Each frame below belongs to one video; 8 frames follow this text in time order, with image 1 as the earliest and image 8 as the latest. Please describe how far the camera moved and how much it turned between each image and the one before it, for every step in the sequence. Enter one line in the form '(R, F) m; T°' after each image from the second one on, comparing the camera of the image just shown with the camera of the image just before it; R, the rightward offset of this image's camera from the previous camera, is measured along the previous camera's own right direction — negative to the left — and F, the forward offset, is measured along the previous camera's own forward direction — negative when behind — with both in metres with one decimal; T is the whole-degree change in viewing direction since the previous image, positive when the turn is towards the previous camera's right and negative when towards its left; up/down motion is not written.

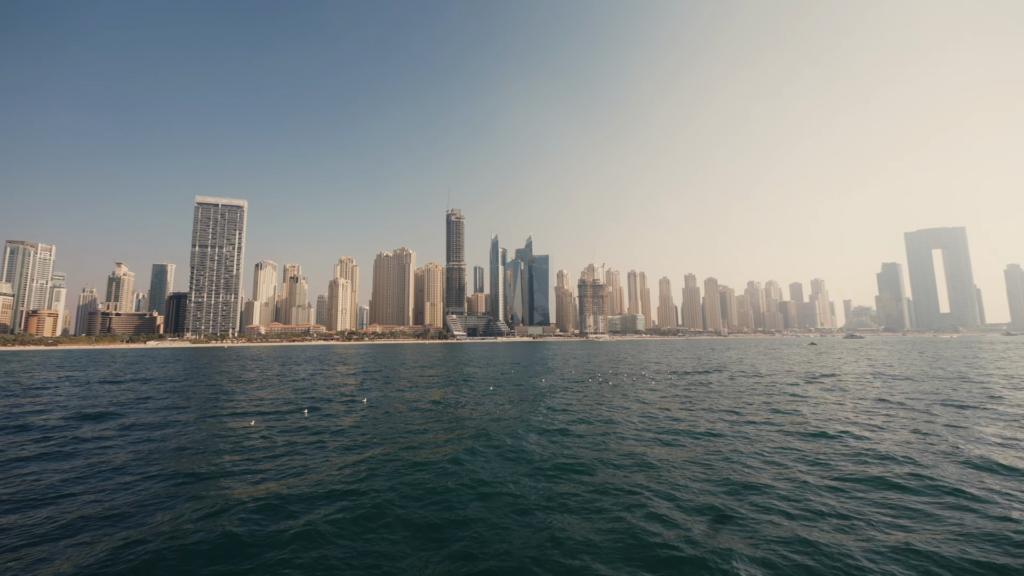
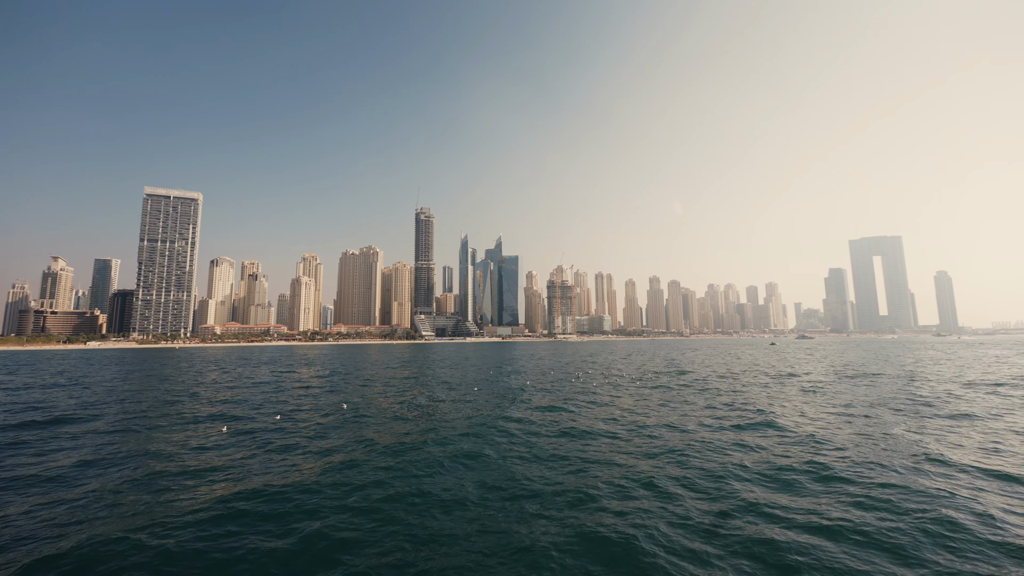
(-0.8, +0.2) m; +4°
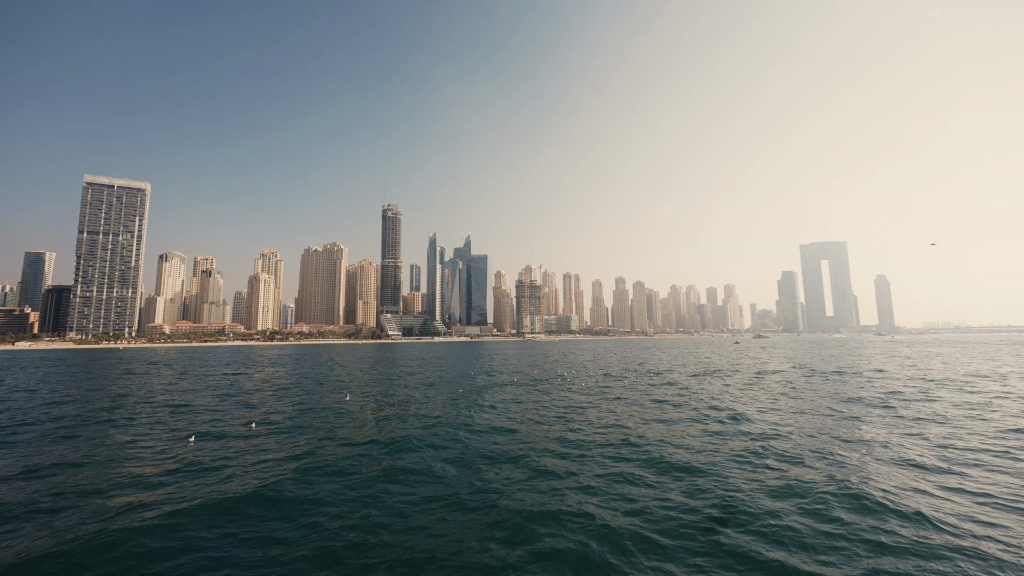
(-1.5, +0.5) m; +5°
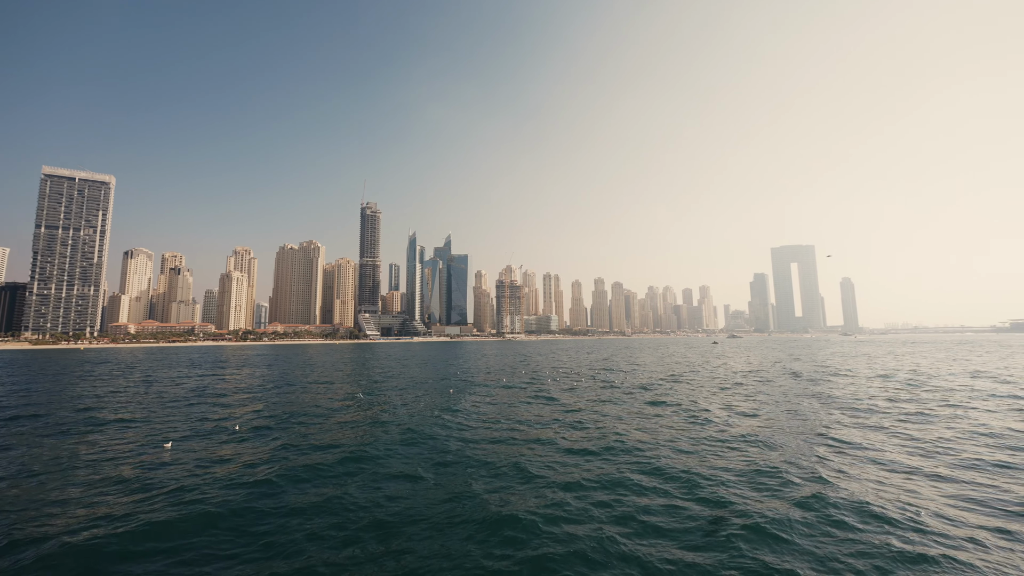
(-0.8, -0.3) m; +3°
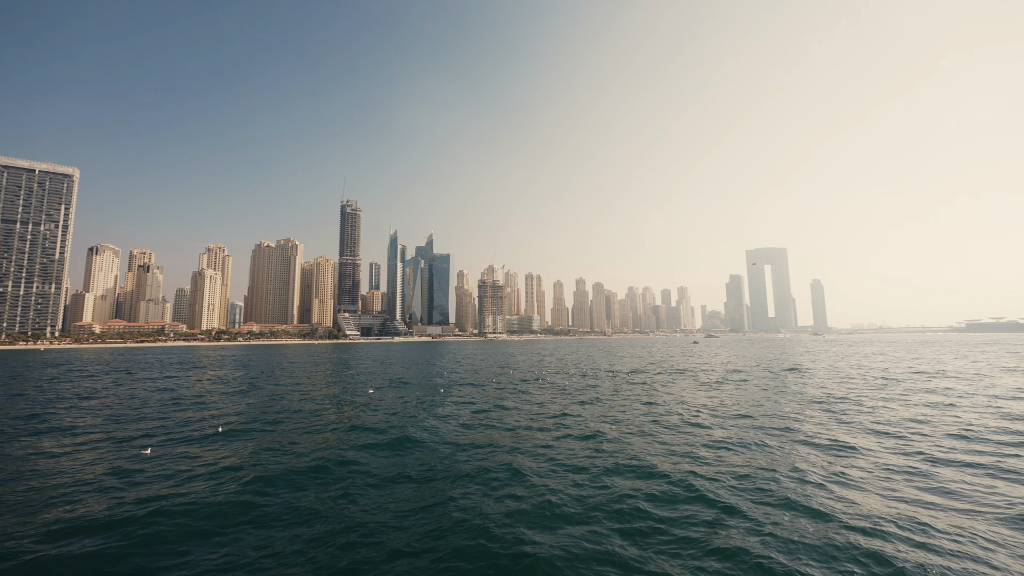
(-0.5, -0.4) m; +3°
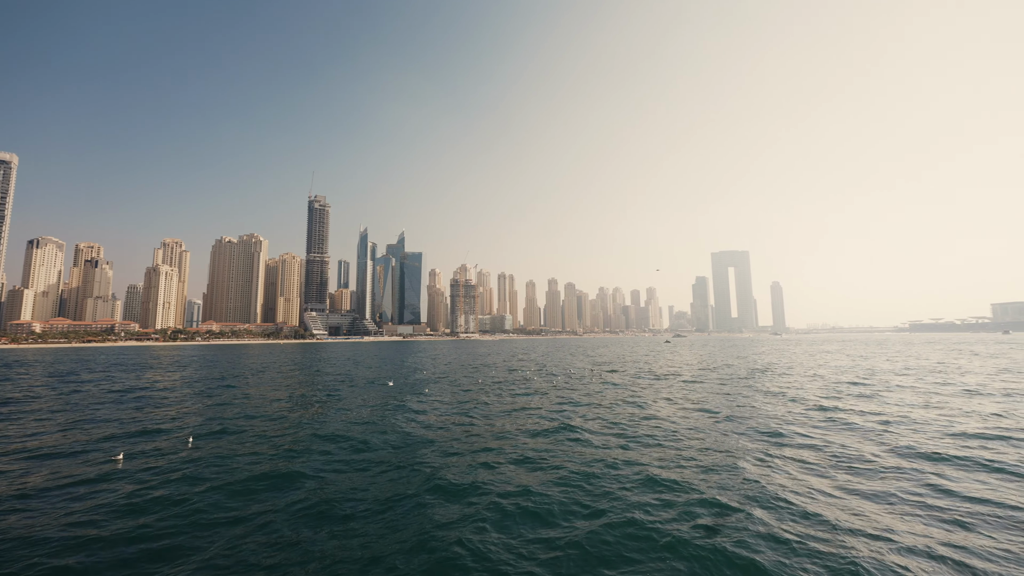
(-1.3, -0.3) m; +4°
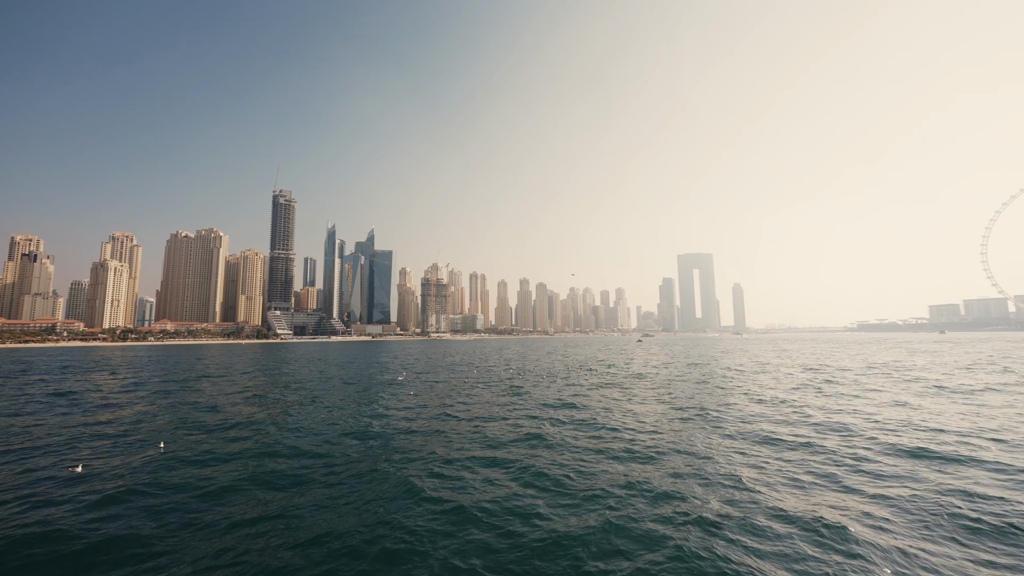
(-1.4, -0.6) m; +4°
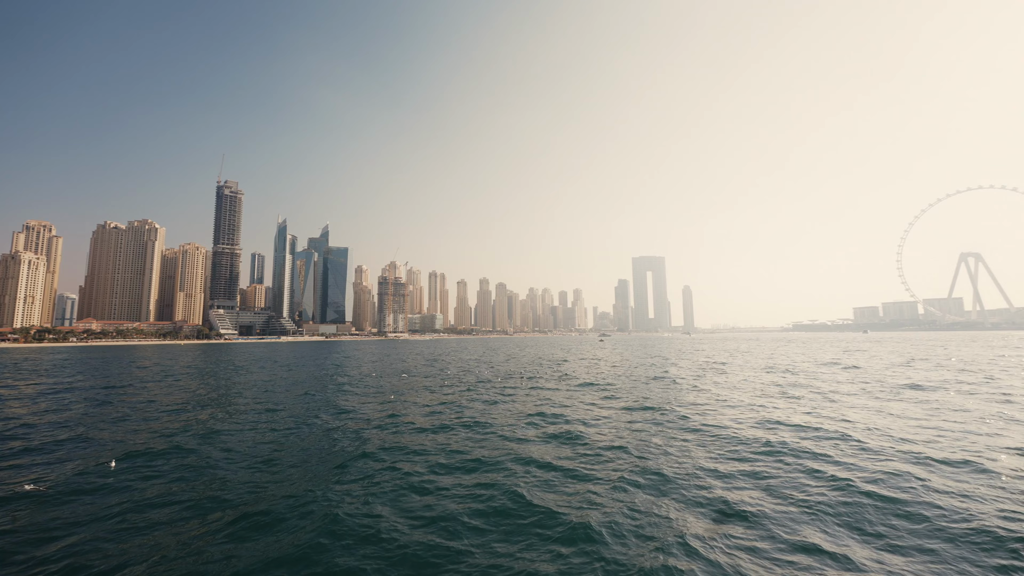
(-2.2, -1.3) m; +6°
